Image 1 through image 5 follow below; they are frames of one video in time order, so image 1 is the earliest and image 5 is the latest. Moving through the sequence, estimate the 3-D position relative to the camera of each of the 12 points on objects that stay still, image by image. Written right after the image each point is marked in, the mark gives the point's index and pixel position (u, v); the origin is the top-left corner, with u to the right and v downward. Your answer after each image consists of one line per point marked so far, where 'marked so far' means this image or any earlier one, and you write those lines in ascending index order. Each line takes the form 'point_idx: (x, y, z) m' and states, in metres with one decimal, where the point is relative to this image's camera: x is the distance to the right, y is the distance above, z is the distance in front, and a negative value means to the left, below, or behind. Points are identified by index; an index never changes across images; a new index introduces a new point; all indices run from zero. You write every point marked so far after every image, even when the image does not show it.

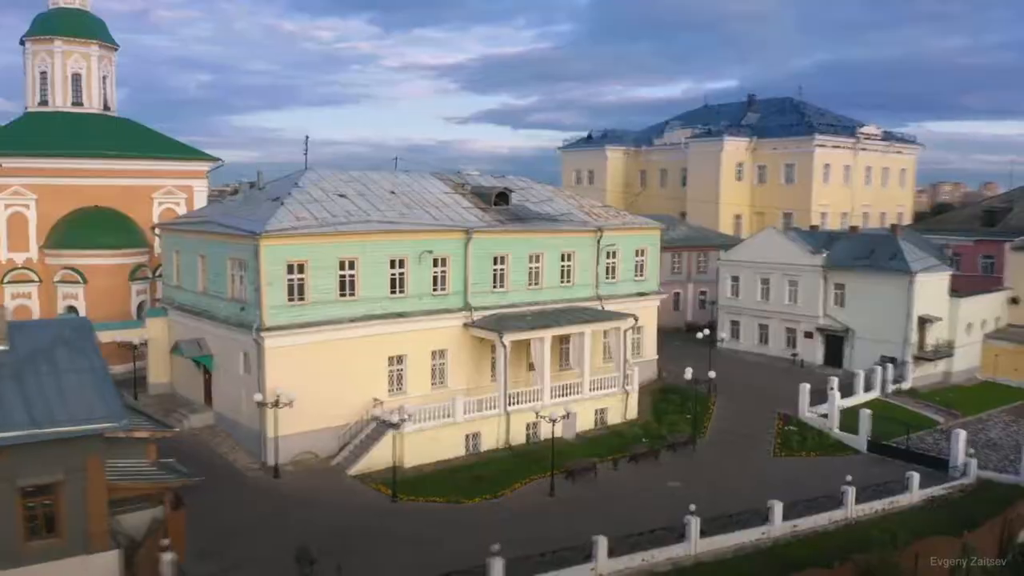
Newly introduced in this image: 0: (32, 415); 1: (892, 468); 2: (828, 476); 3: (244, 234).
0: (-6.6, -1.8, +12.5) m
1: (+8.5, -4.0, +19.8) m
2: (+6.8, -4.0, +19.1) m
3: (-5.6, +1.1, +18.9) m
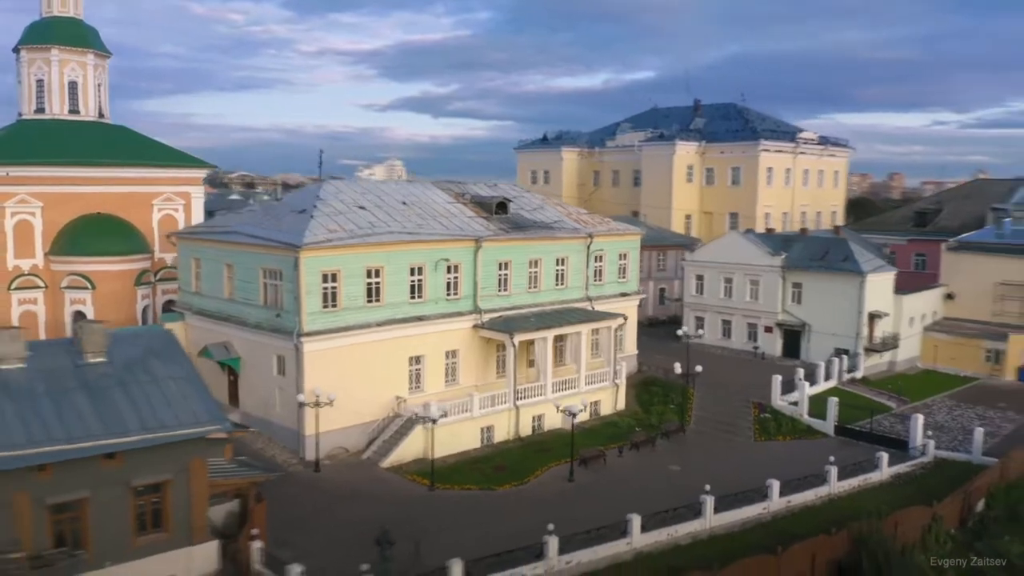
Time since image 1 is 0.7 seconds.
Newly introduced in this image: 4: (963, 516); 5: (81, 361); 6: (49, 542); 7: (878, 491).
0: (-5.6, -2.0, +13.8) m
1: (+8.8, -4.1, +22.4) m
2: (+7.2, -4.1, +21.6) m
3: (-5.2, +1.0, +20.2) m
4: (+9.6, -4.8, +18.8) m
5: (-6.9, -1.2, +14.3) m
6: (-6.7, -3.7, +12.8) m
7: (+8.1, -4.5, +19.6) m
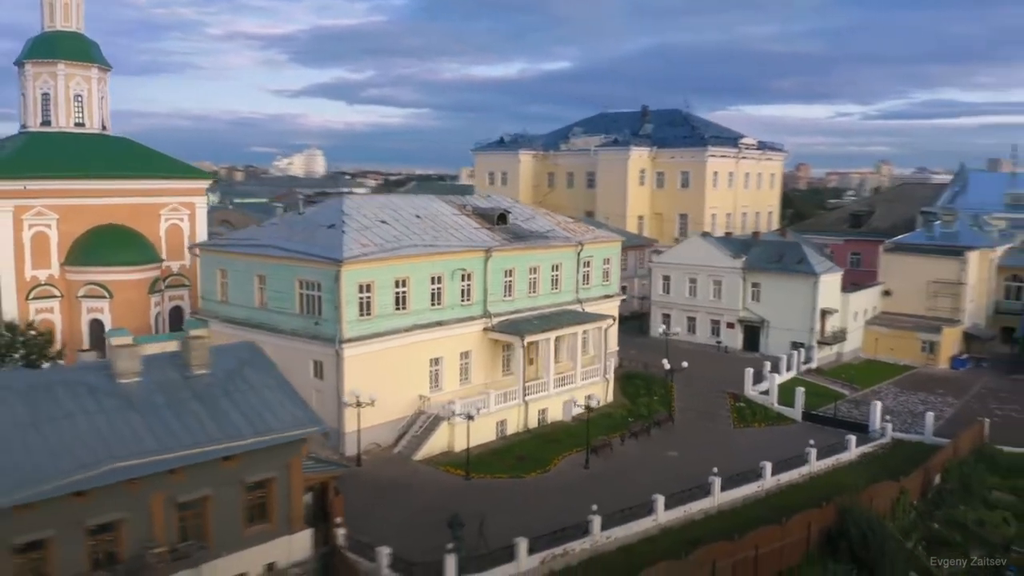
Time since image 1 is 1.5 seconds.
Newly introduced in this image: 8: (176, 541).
0: (-4.5, -2.4, +15.6) m
1: (+9.1, -4.2, +25.5) m
2: (+7.6, -4.2, +24.6) m
3: (-4.7, +0.7, +22.0) m
4: (+10.2, -5.0, +22.1) m
5: (-5.8, -1.5, +16.0) m
6: (-5.5, -4.1, +14.6) m
7: (+8.6, -4.6, +22.7) m
8: (-5.5, -4.1, +14.6) m
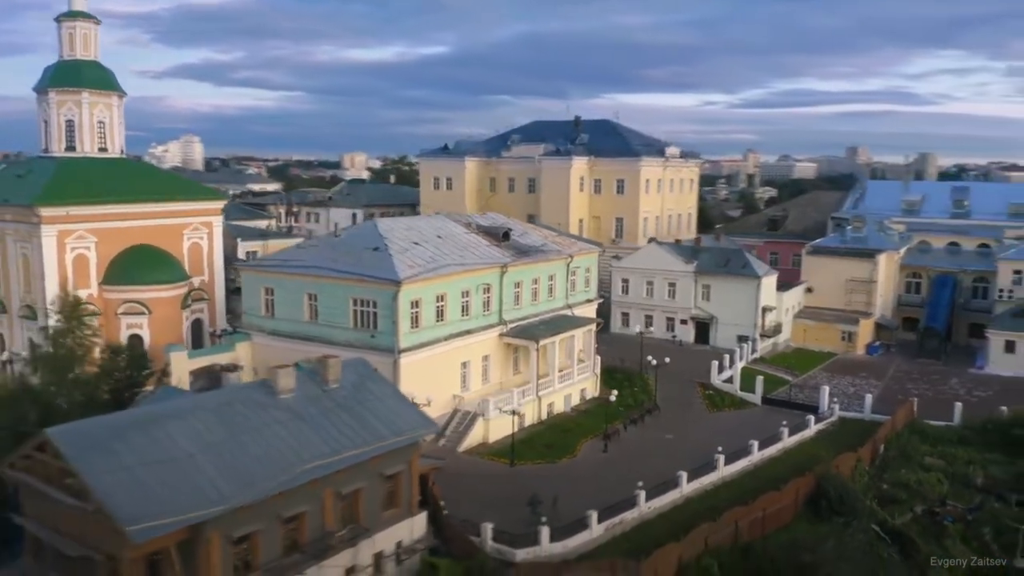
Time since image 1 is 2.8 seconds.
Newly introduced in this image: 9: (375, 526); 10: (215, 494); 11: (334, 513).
0: (-2.6, -3.0, +18.9) m
1: (+9.5, -4.4, +30.6) m
2: (+8.1, -4.5, +29.4) m
3: (-3.7, +0.2, +25.1) m
4: (+11.1, -5.2, +27.3) m
5: (-4.0, -2.1, +19.1) m
6: (-3.4, -4.7, +17.7) m
7: (+9.4, -4.8, +27.7) m
8: (-3.4, -4.7, +17.7) m
9: (-2.9, -5.0, +18.5) m
10: (-5.1, -3.5, +15.1) m
11: (-3.5, -4.4, +17.5) m
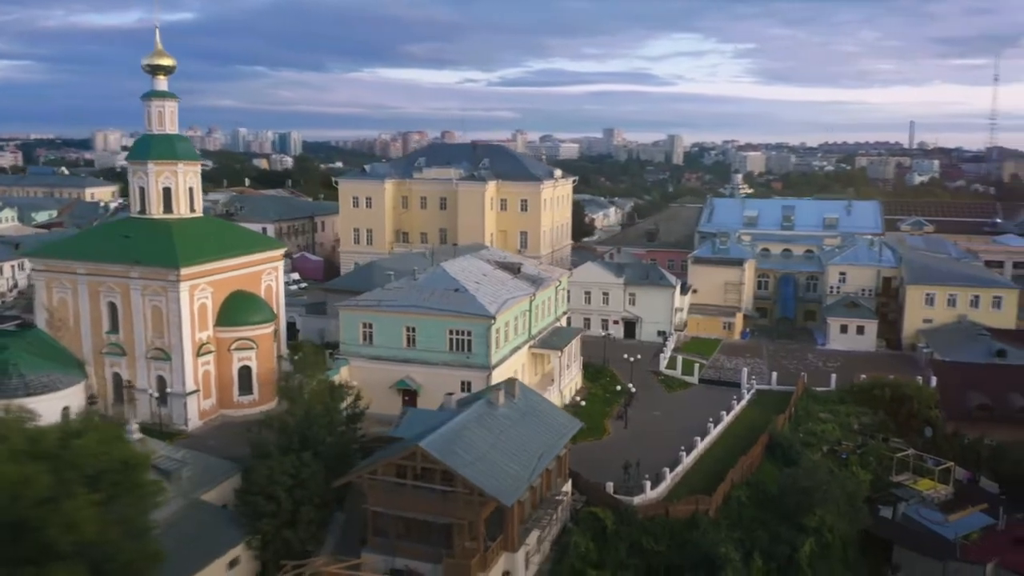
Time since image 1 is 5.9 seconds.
0: (+1.5, -4.3, +28.2) m
1: (+10.2, -4.9, +42.7) m
2: (+9.1, -5.1, +41.2) m
3: (-1.4, -1.1, +33.9) m
4: (+12.6, -5.8, +40.0) m
5: (+0.1, -3.5, +28.0) m
6: (+1.0, -6.1, +27.0) m
7: (+10.9, -5.5, +39.9) m
8: (+1.0, -6.2, +27.0) m
9: (+1.4, -6.4, +27.9) m
10: (+0.1, -5.1, +24.0) m
11: (+1.0, -5.9, +26.7) m
